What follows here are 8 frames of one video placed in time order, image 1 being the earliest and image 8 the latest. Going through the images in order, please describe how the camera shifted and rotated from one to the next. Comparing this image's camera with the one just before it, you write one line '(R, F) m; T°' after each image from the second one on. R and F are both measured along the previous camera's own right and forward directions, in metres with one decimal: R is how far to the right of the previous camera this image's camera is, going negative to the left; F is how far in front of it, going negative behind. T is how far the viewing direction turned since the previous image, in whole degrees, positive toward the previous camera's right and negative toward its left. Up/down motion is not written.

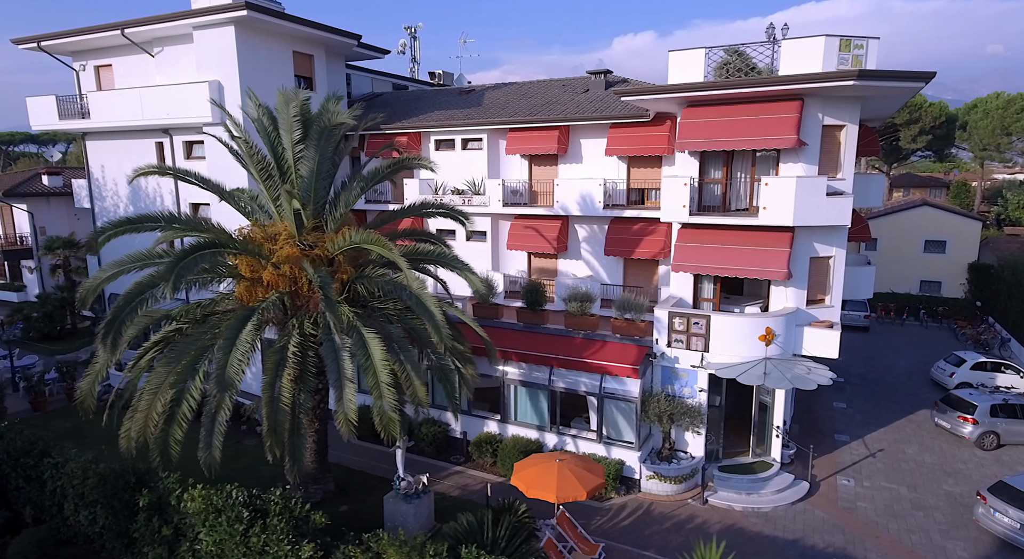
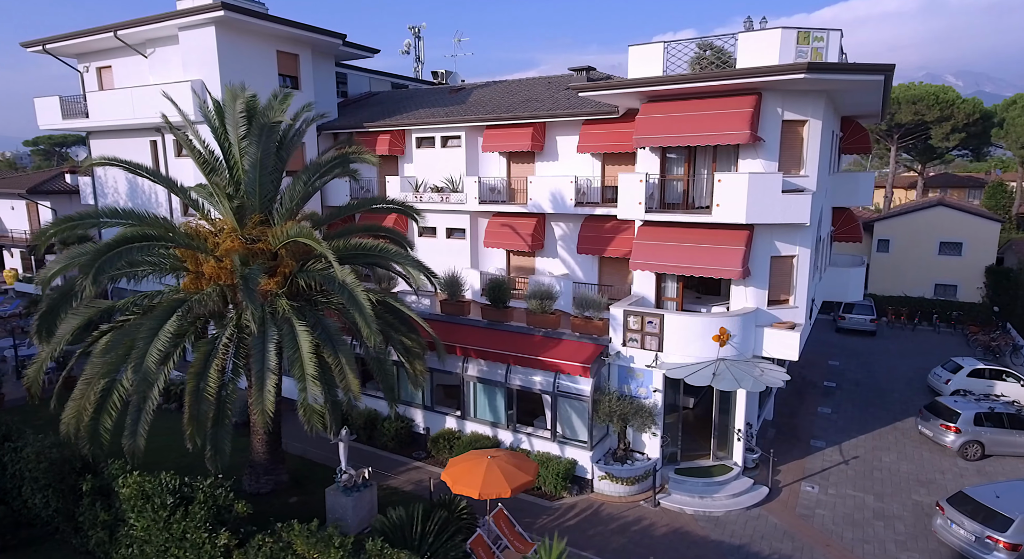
(+2.4, +0.1) m; -3°
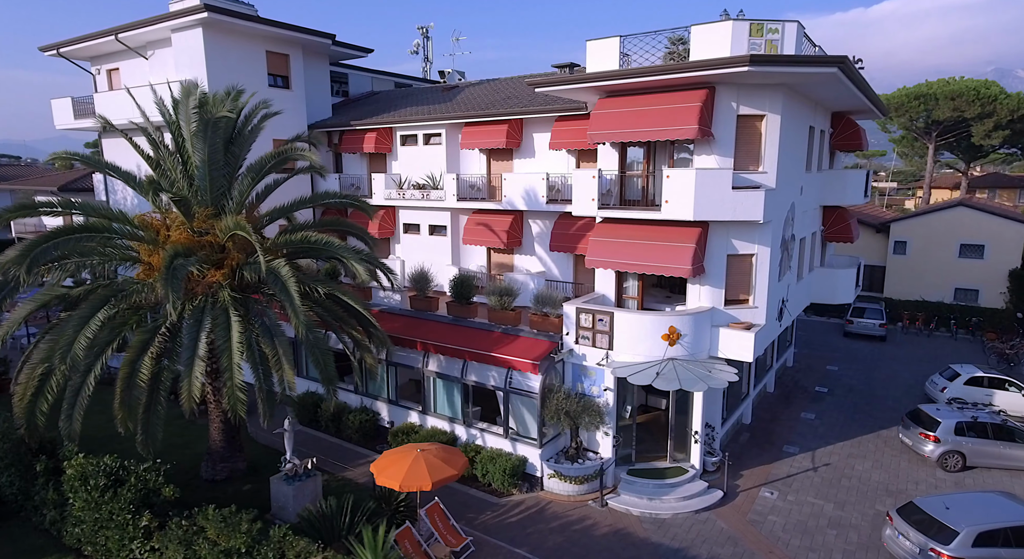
(+2.6, +0.1) m; -4°
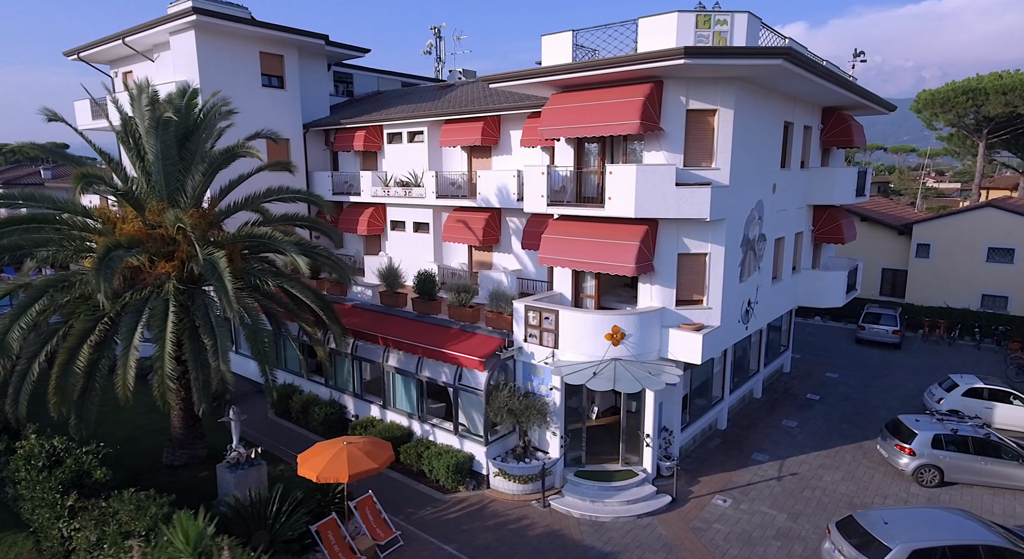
(+2.9, +0.2) m; -5°
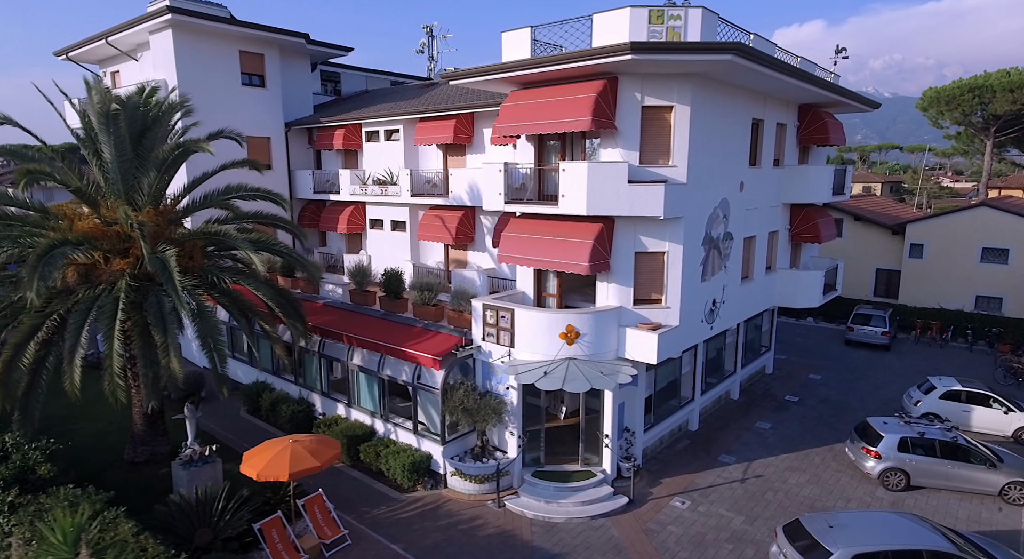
(+1.6, +0.1) m; -1°
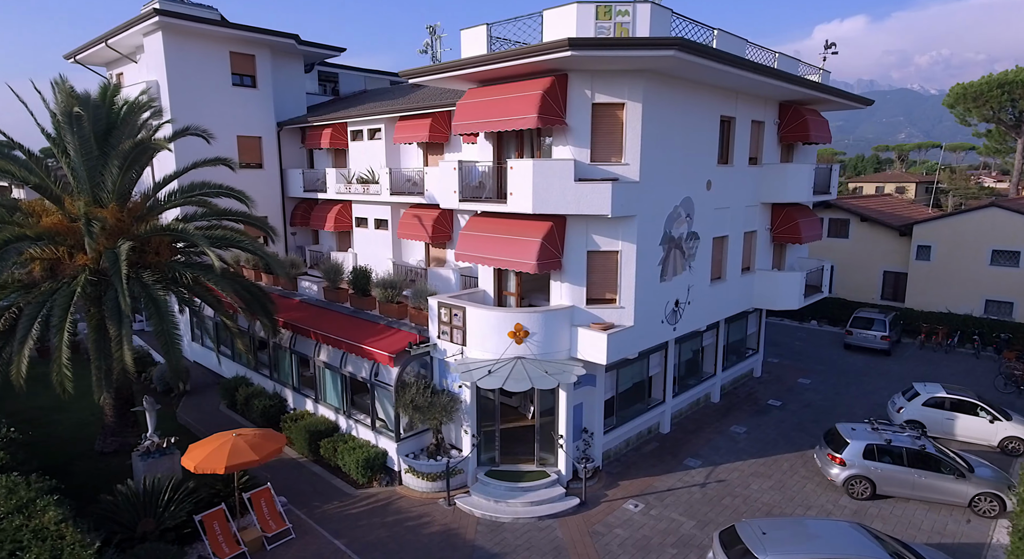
(+2.1, +0.1) m; -3°
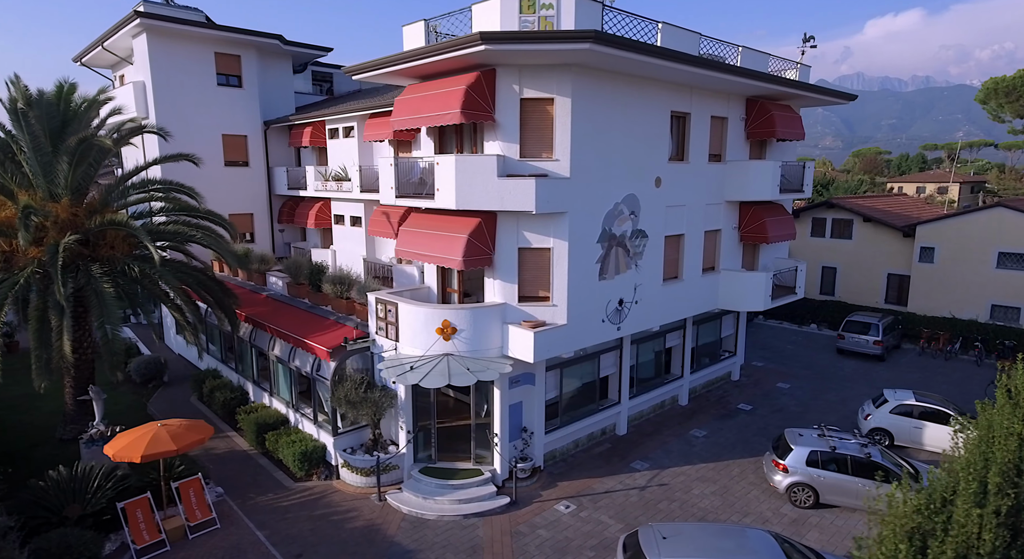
(+2.8, +0.2) m; -4°
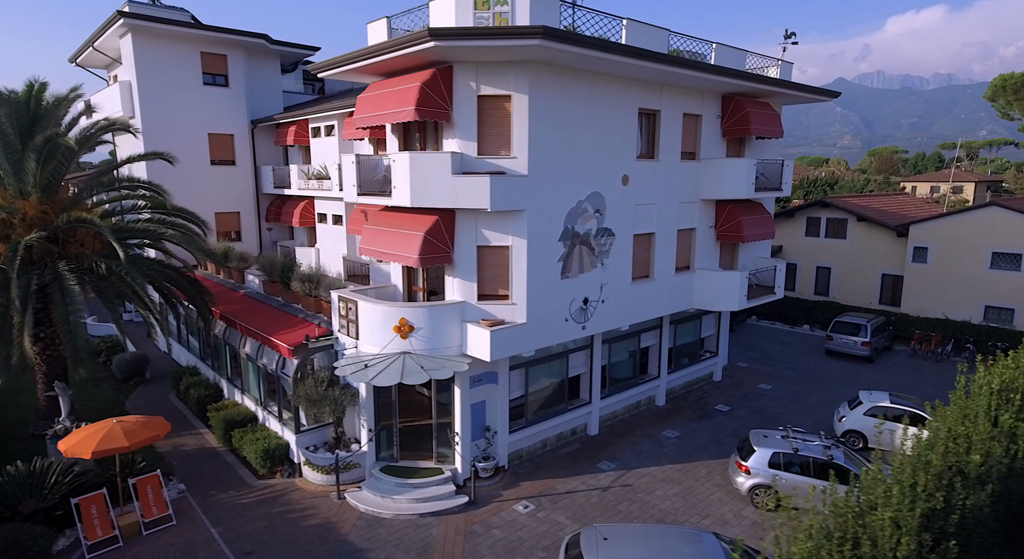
(+1.4, +0.1) m; -1°
